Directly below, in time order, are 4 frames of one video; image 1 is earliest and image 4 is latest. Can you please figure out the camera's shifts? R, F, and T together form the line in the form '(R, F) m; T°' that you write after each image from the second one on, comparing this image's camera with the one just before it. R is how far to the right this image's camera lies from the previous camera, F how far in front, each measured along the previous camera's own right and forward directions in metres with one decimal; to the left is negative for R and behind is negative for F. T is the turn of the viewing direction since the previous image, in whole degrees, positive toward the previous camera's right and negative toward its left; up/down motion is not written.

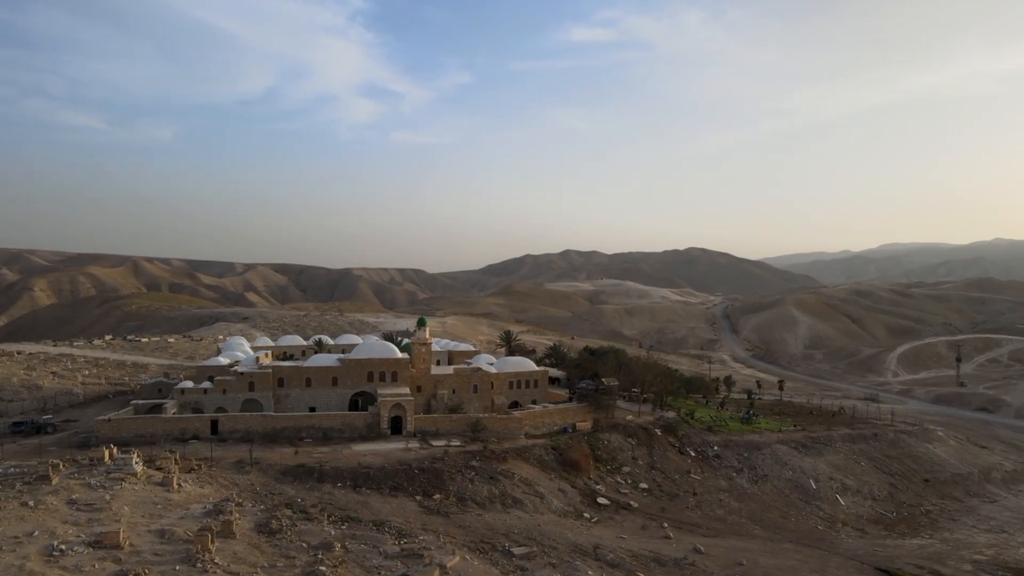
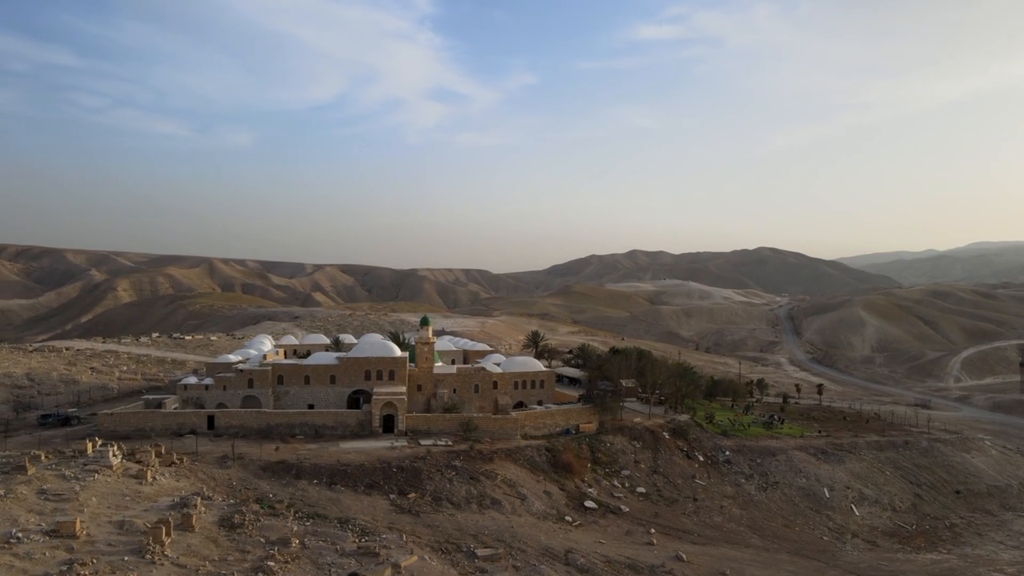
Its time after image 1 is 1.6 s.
(+2.4, +0.4) m; -5°
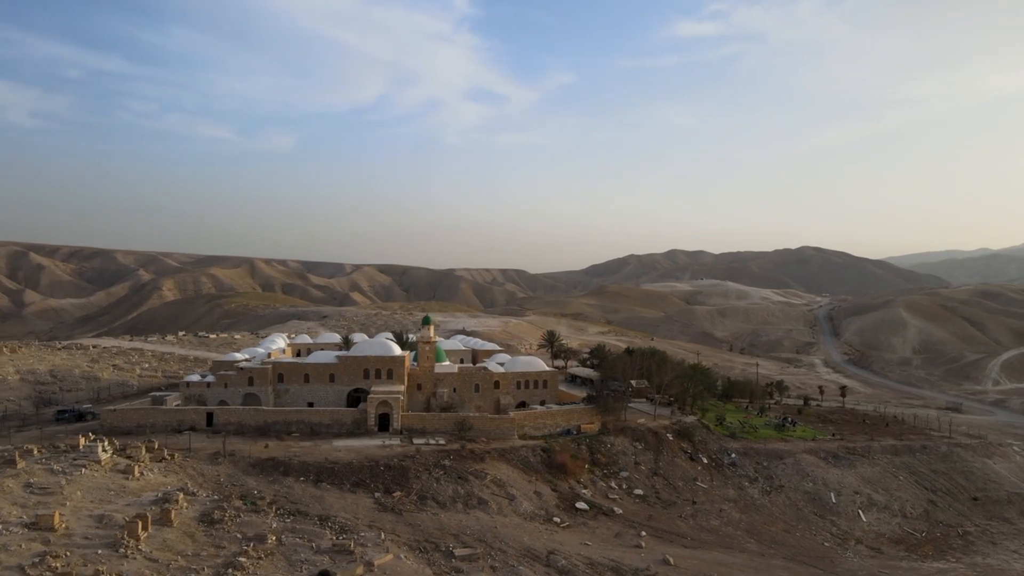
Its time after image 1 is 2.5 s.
(+1.4, +0.1) m; -3°
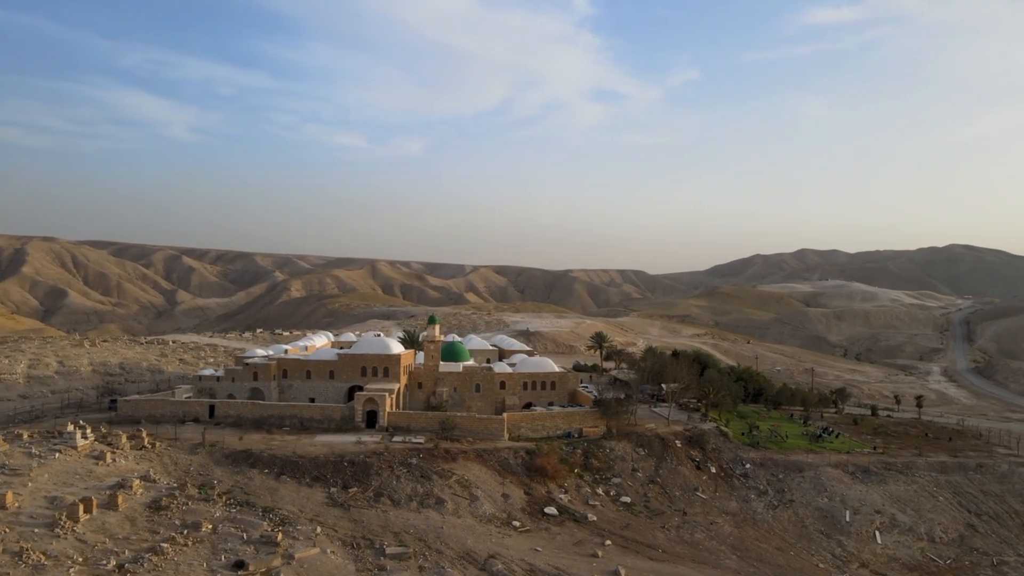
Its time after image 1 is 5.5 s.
(+4.5, +0.6) m; -8°
